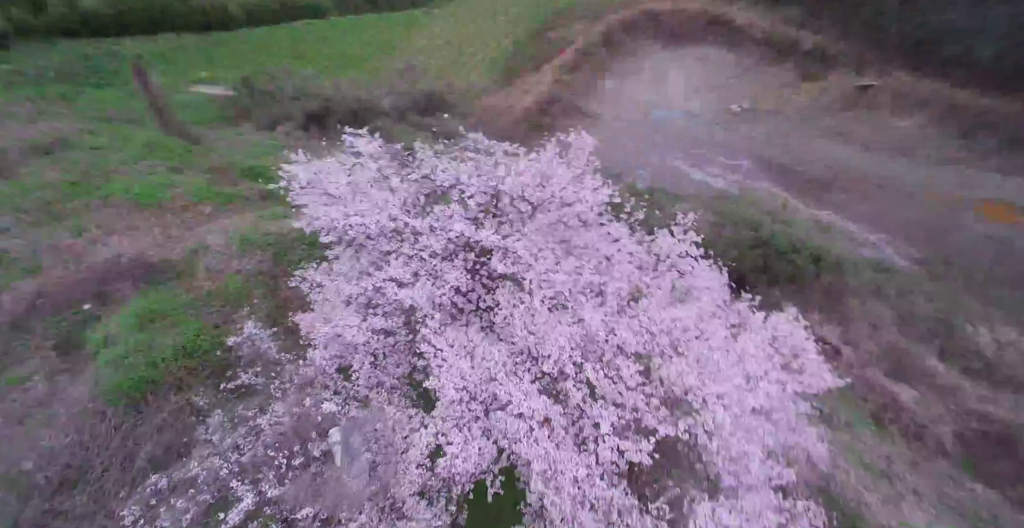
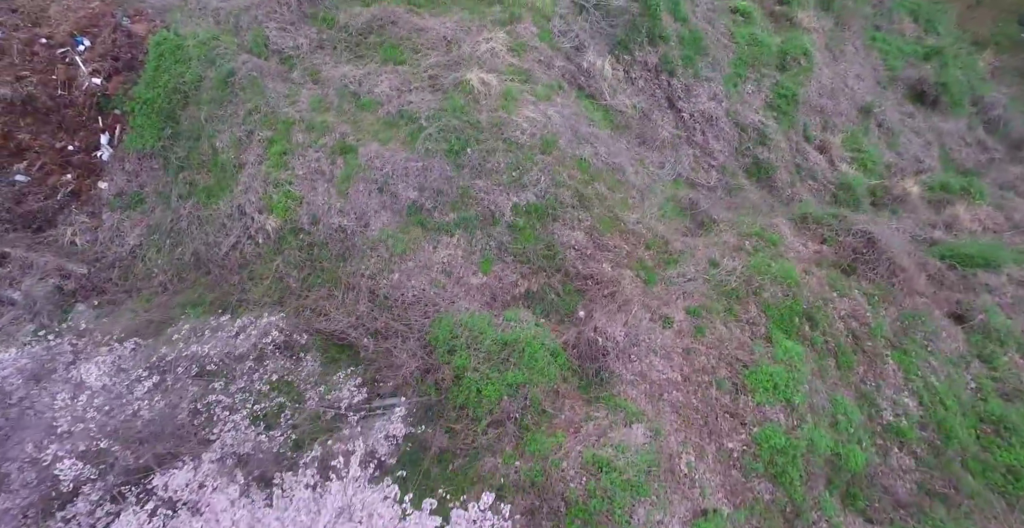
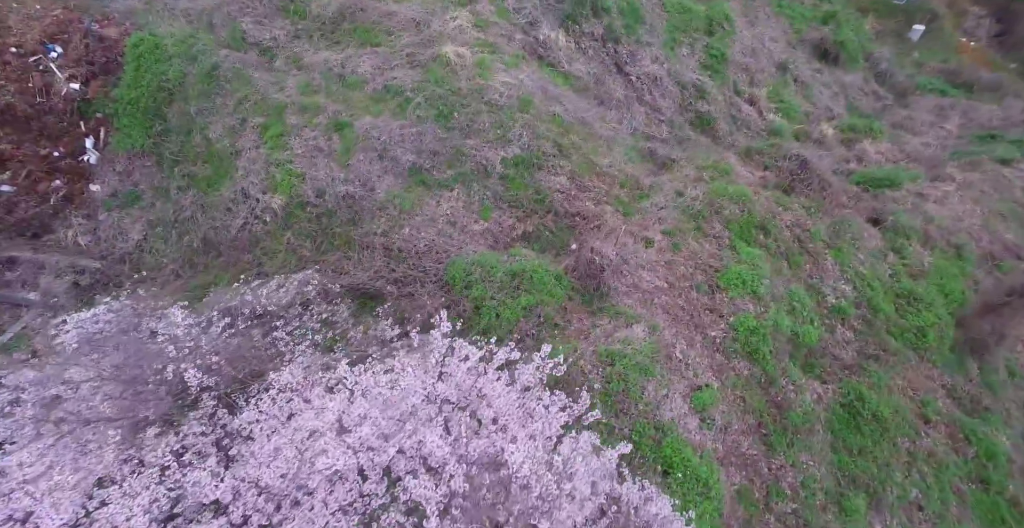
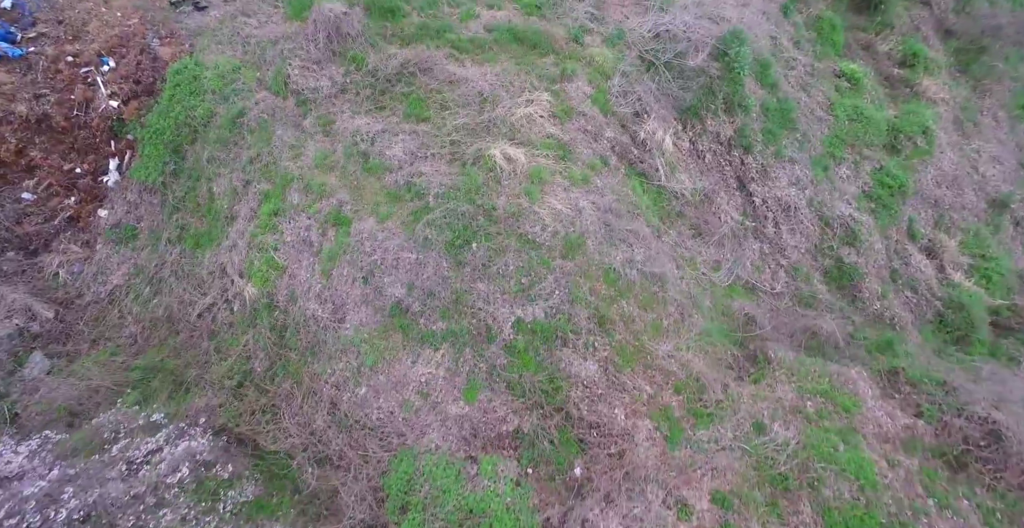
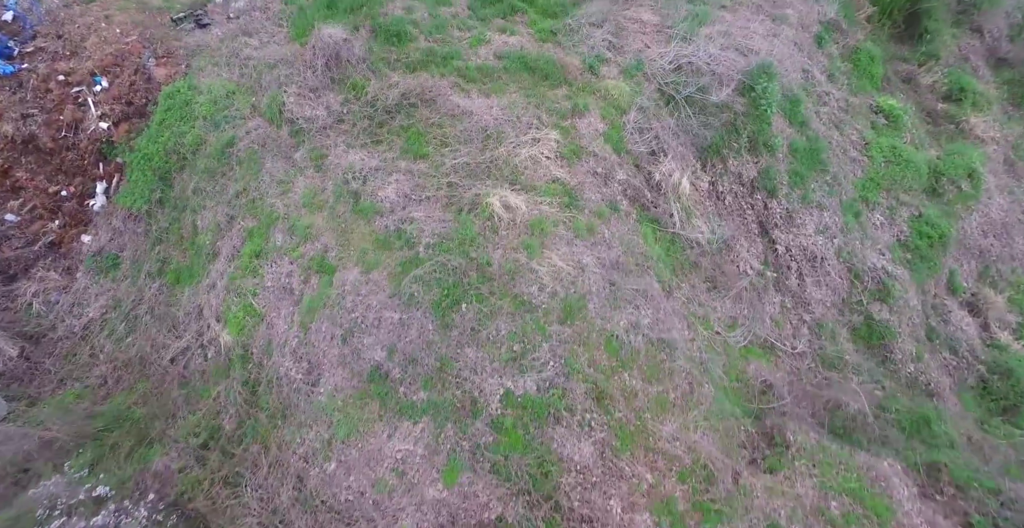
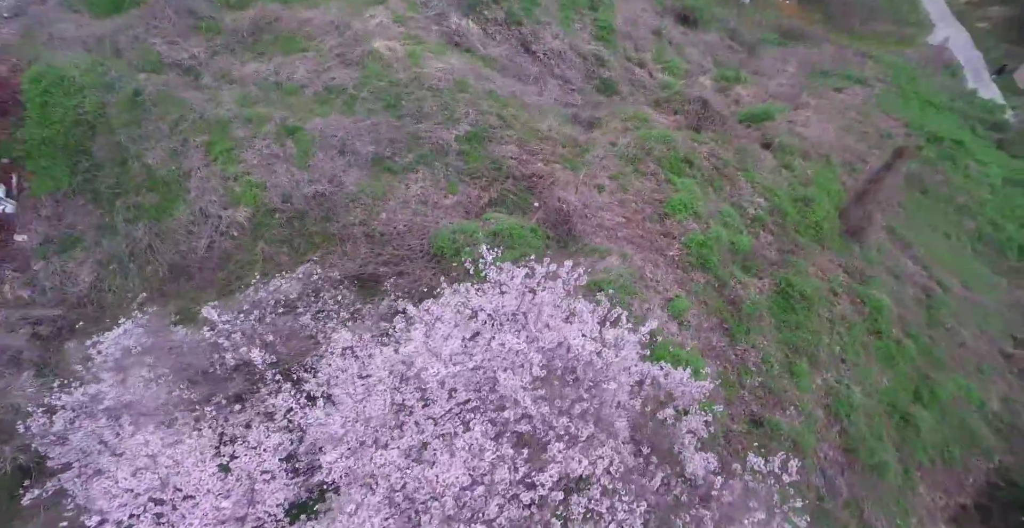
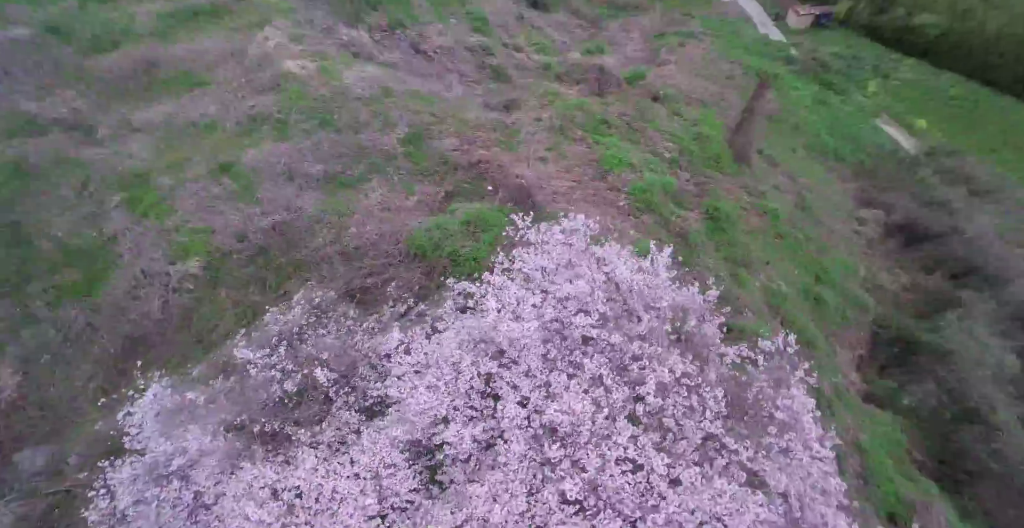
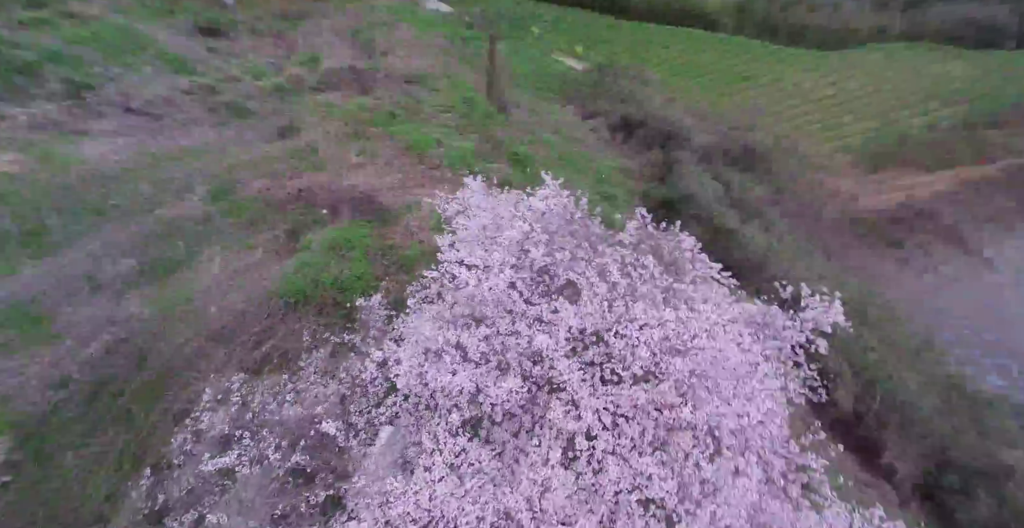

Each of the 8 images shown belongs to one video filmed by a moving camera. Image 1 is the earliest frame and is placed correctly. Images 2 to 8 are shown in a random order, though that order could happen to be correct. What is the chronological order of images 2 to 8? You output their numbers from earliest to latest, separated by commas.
8, 7, 6, 3, 2, 4, 5
